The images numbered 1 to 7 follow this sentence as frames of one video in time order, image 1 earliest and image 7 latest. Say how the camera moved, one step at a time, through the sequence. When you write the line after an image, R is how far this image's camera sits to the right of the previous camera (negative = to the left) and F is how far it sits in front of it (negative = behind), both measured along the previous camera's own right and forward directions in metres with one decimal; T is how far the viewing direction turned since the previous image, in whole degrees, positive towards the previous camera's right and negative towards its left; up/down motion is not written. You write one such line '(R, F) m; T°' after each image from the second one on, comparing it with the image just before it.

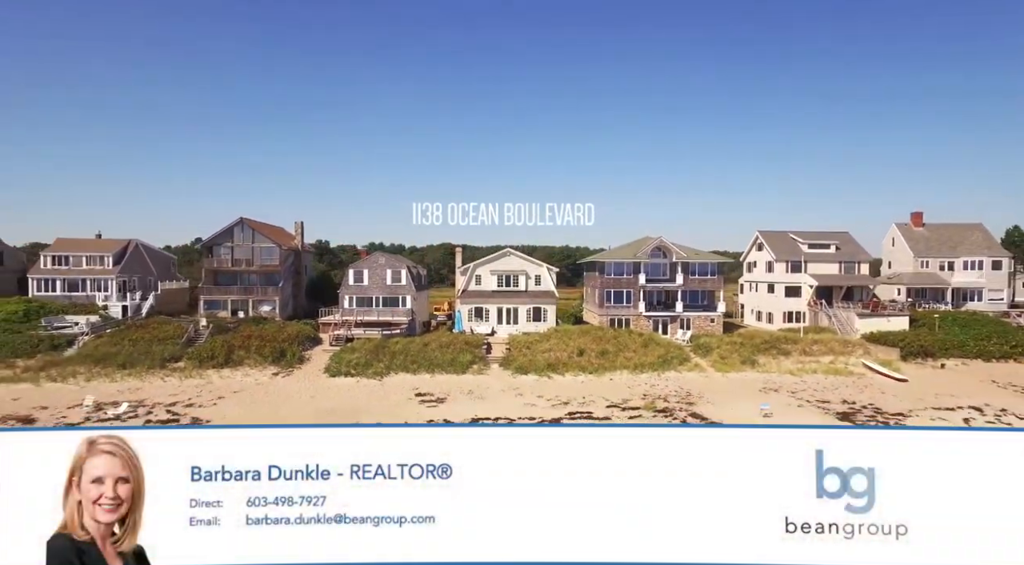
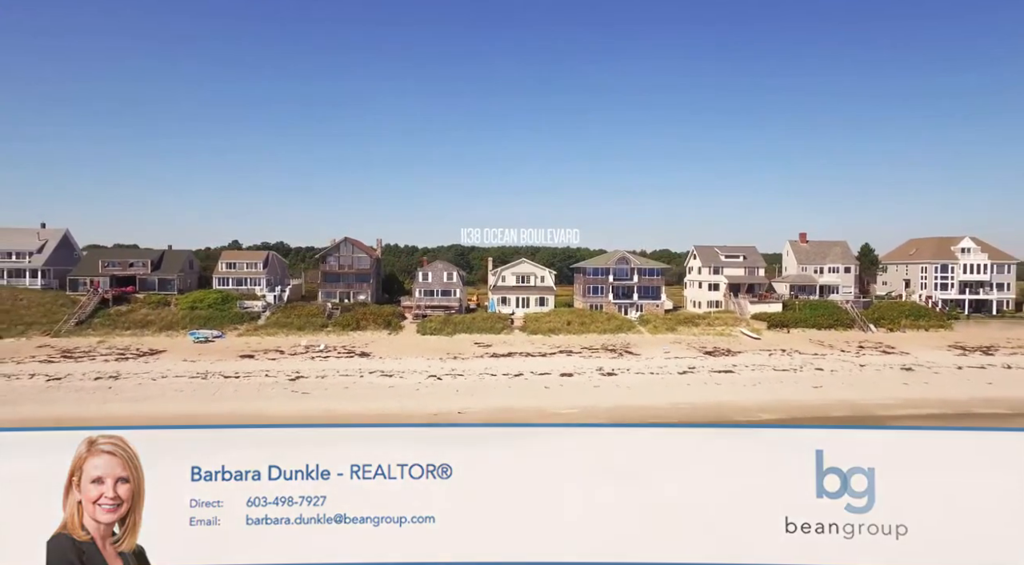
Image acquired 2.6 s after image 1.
(-0.9, -15.5) m; 0°
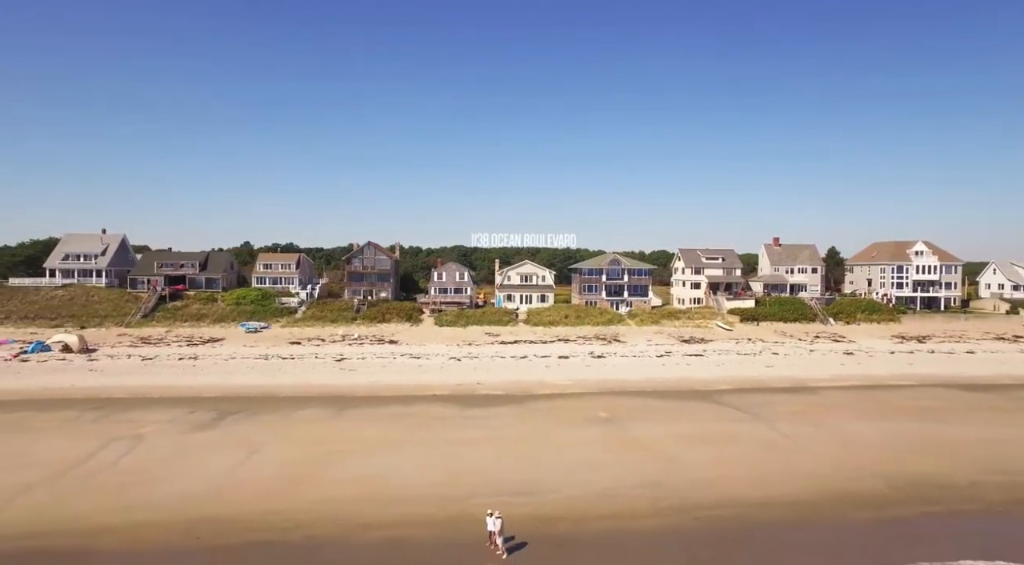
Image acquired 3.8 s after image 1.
(-0.3, -5.8) m; 0°
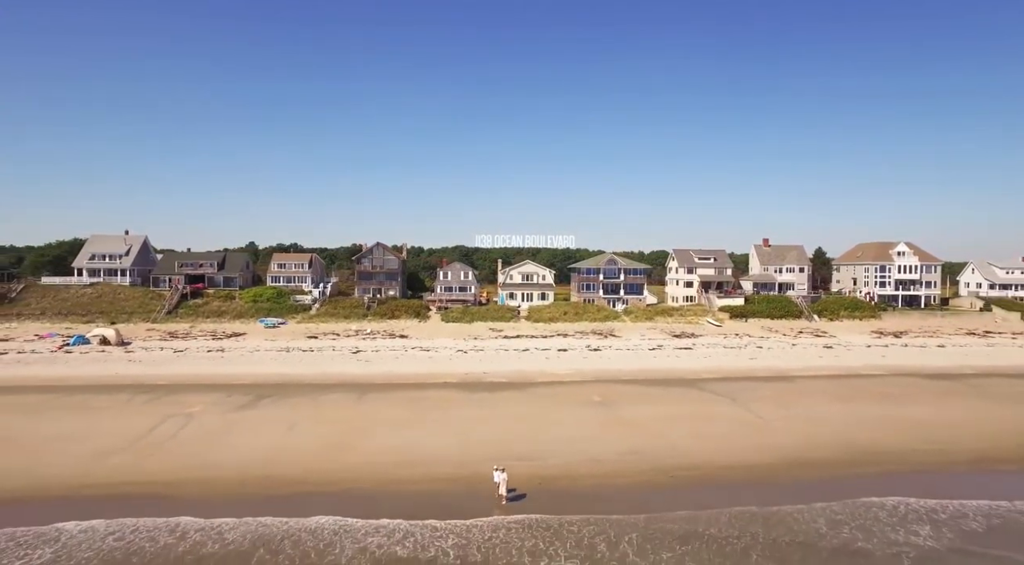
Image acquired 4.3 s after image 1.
(-0.2, -2.6) m; 0°
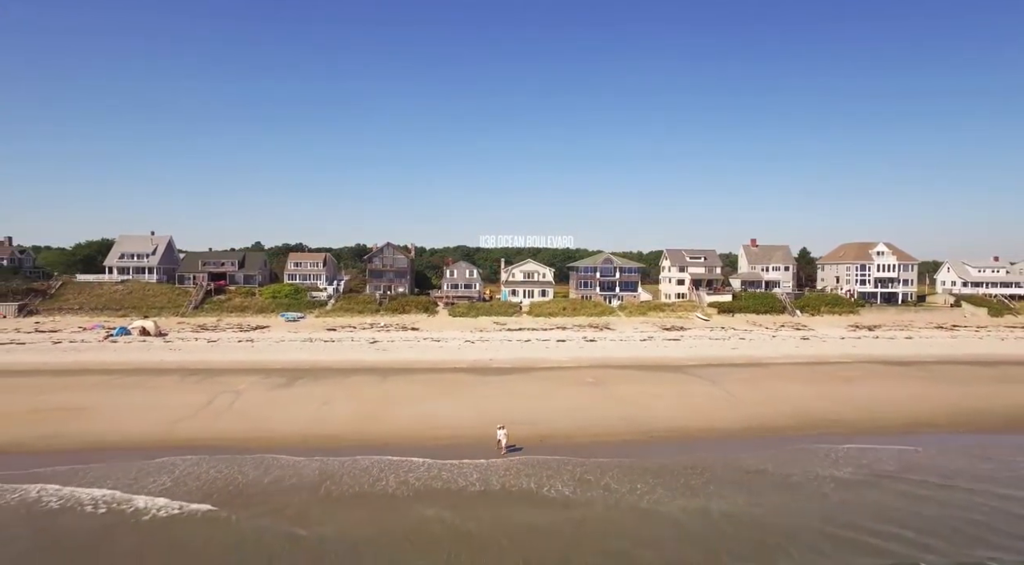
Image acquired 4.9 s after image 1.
(-0.2, -3.4) m; 0°
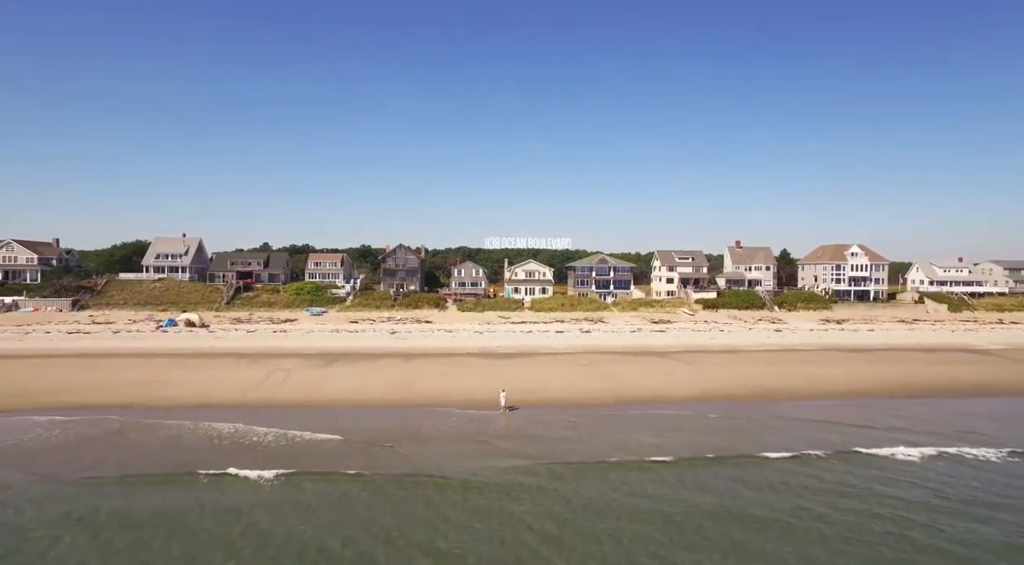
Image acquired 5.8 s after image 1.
(-0.3, -4.8) m; 0°
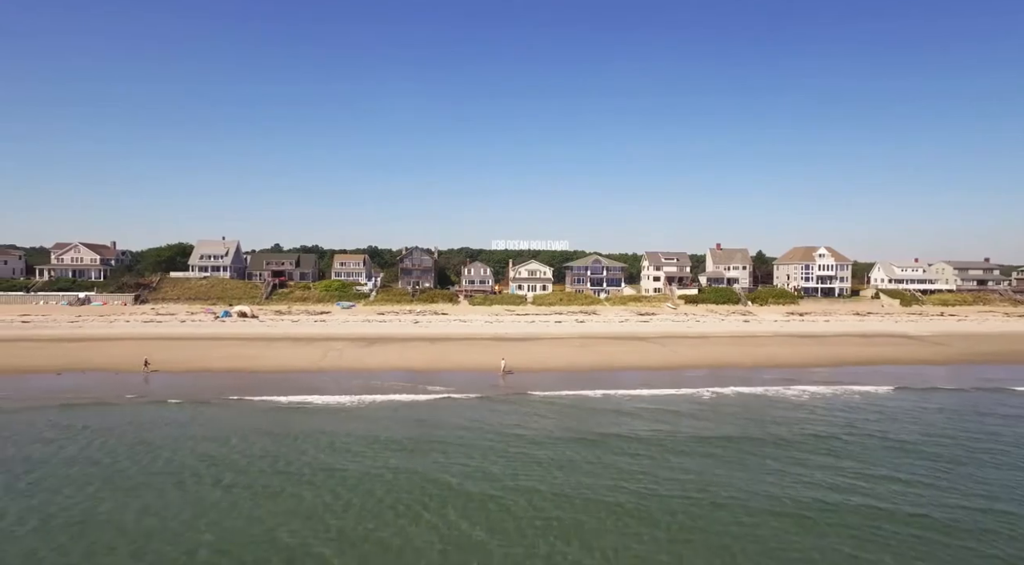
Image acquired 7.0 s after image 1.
(-0.5, -7.3) m; 0°
